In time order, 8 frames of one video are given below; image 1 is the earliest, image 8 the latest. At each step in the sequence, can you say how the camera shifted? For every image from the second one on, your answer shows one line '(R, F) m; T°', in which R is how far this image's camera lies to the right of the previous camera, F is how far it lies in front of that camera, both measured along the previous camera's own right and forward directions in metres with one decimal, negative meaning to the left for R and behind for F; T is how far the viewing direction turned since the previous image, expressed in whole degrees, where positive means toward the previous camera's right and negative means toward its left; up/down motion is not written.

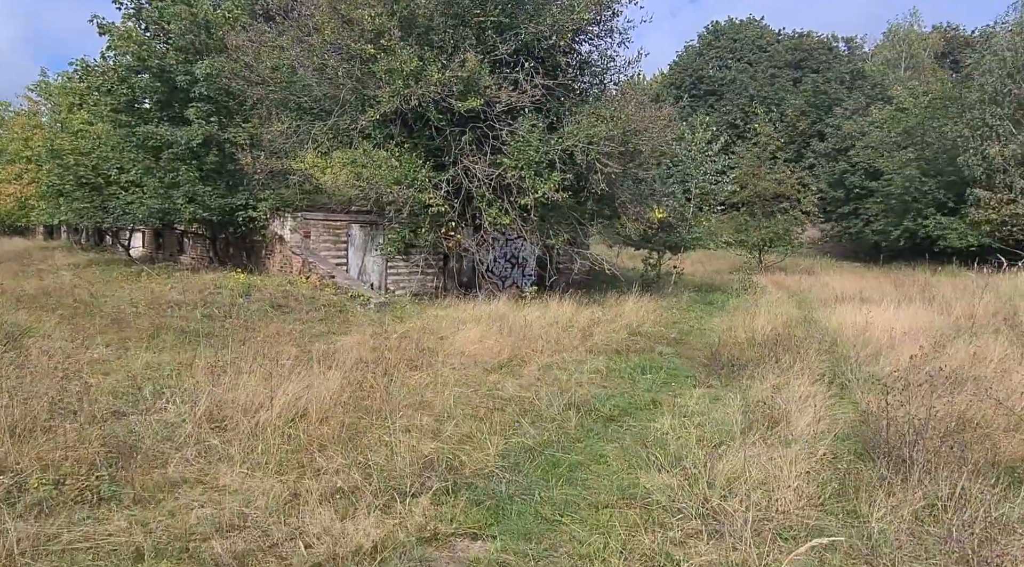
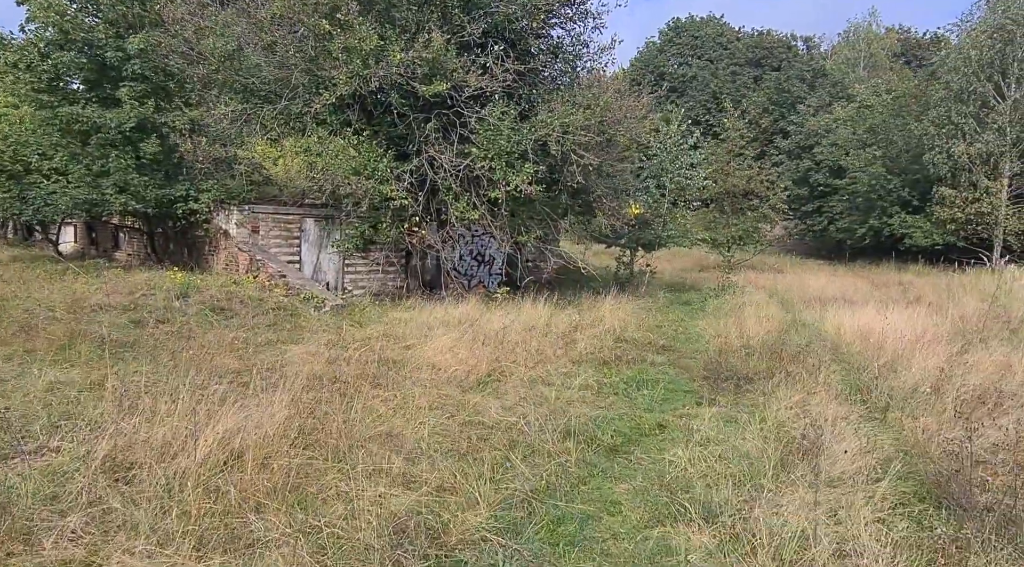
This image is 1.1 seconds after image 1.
(-0.2, +1.0) m; +3°
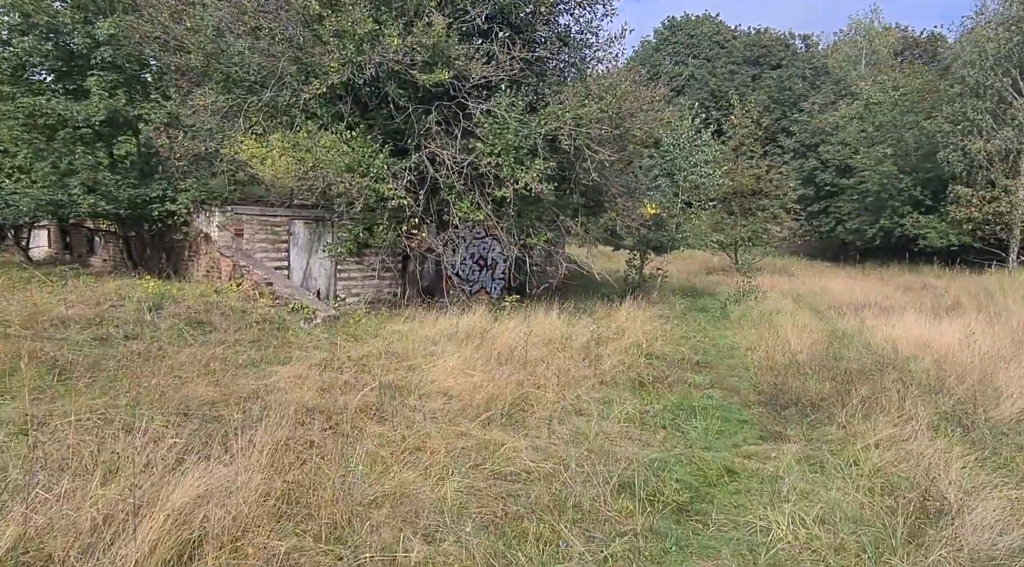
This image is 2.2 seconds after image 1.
(-0.2, +1.0) m; +1°
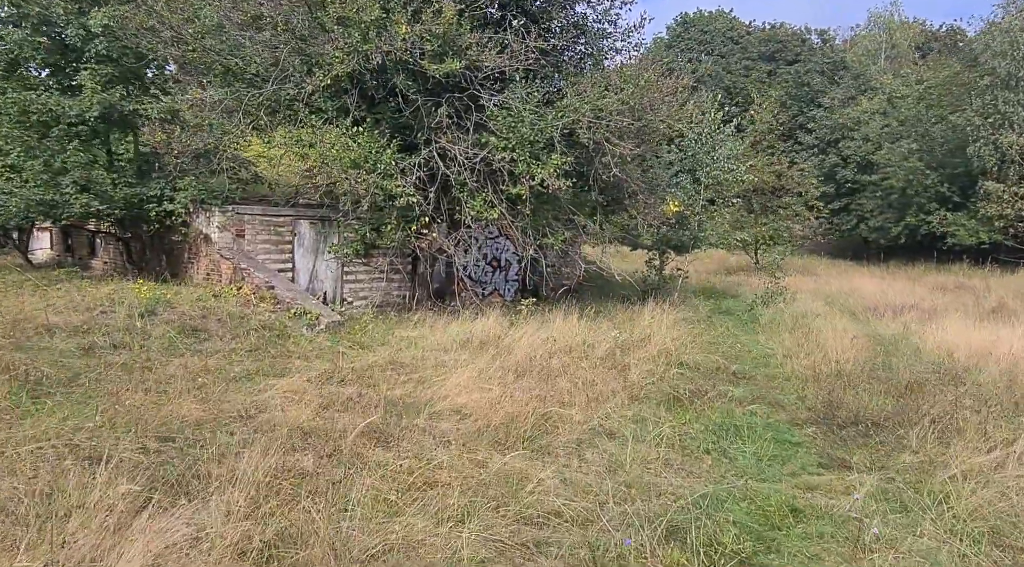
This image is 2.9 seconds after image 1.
(-0.1, +0.6) m; -1°
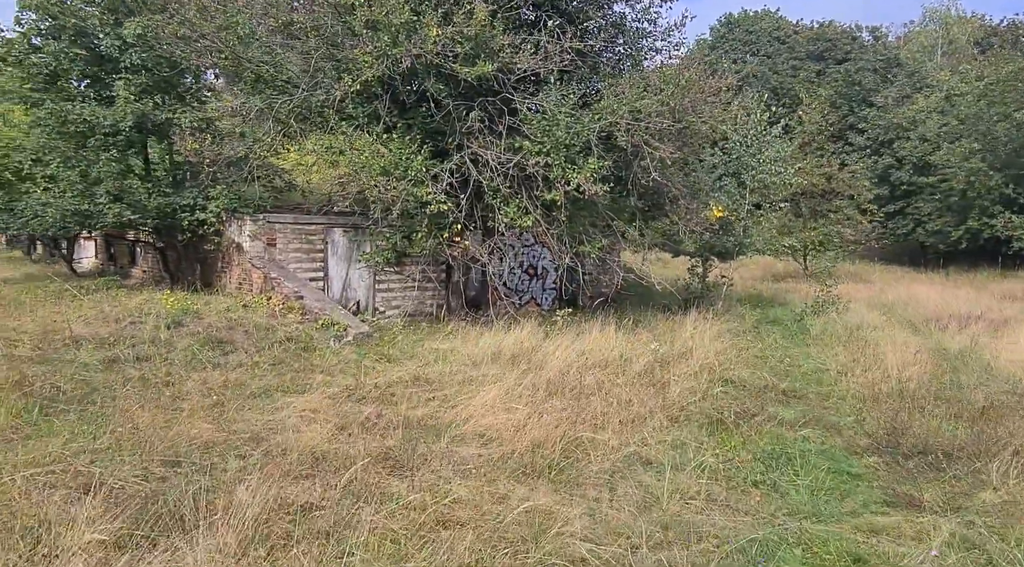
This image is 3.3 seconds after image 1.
(+0.1, +0.3) m; -3°
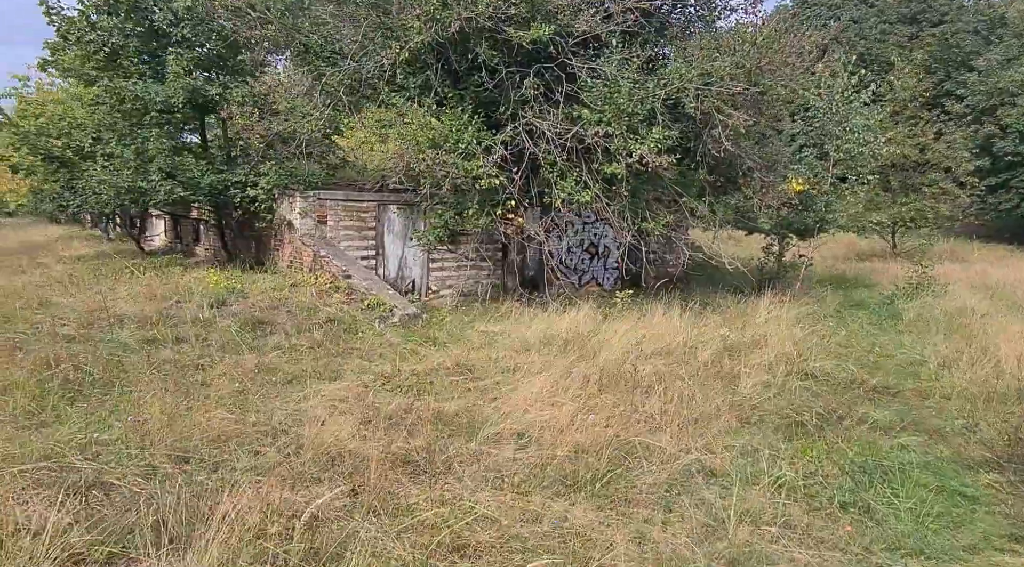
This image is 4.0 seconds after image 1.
(+0.1, +0.6) m; -5°
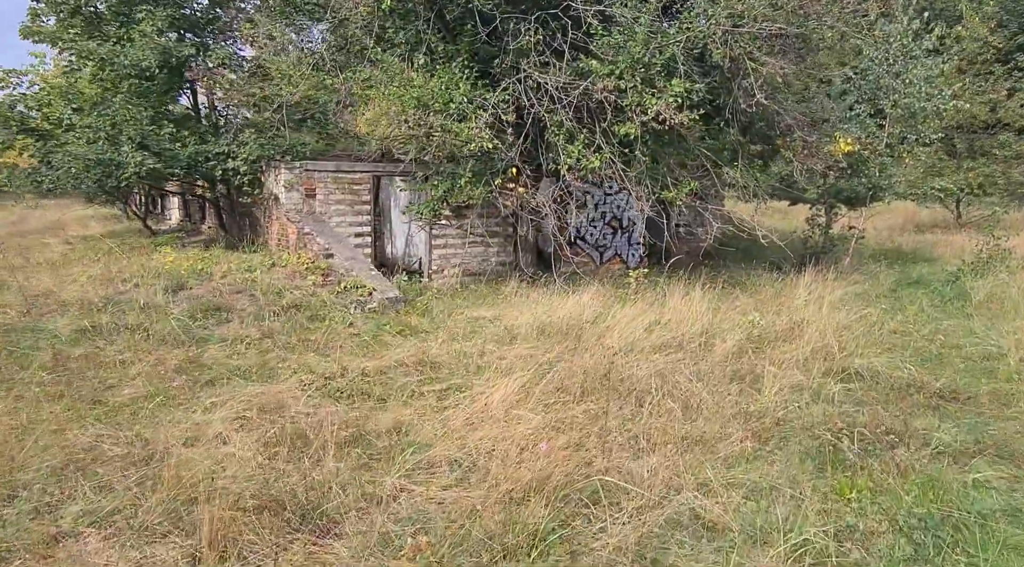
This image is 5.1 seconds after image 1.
(+0.5, +1.1) m; -3°
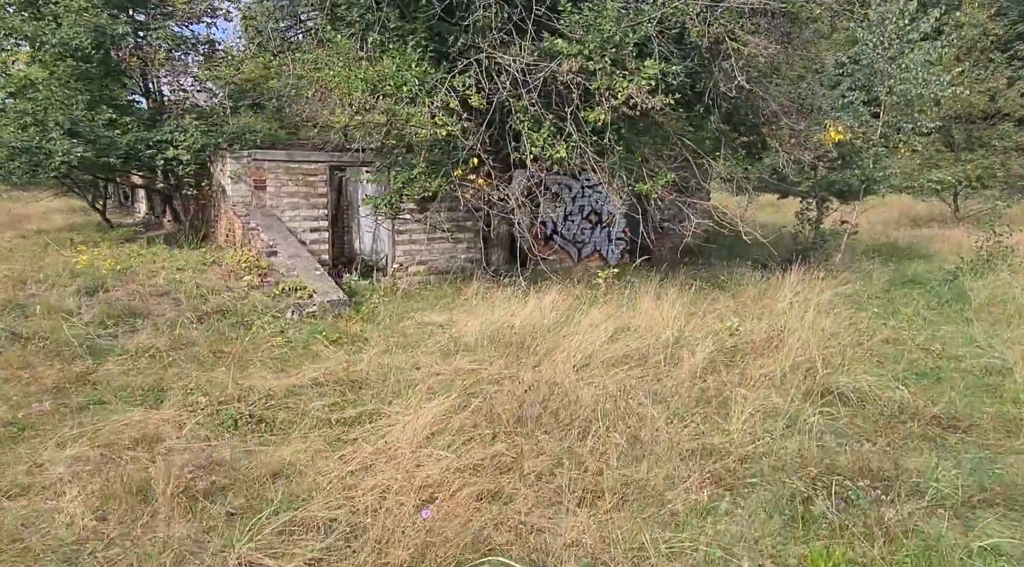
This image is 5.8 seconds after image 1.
(+0.3, +0.7) m; 0°
